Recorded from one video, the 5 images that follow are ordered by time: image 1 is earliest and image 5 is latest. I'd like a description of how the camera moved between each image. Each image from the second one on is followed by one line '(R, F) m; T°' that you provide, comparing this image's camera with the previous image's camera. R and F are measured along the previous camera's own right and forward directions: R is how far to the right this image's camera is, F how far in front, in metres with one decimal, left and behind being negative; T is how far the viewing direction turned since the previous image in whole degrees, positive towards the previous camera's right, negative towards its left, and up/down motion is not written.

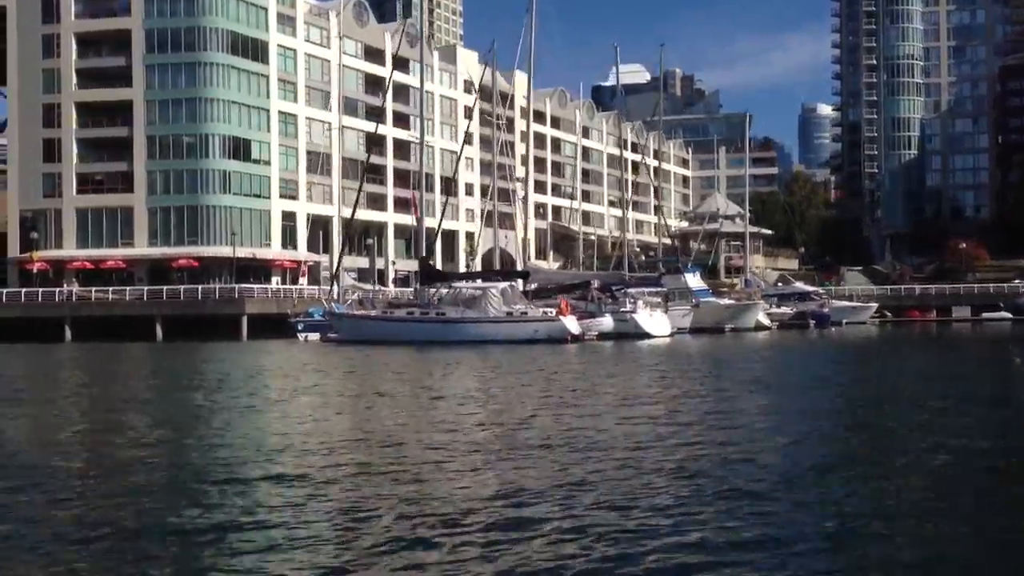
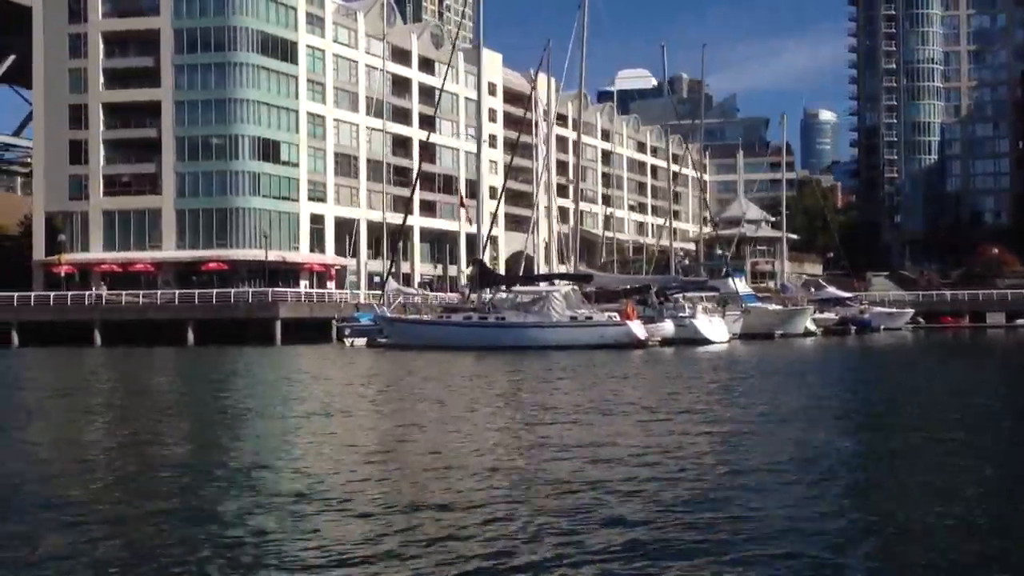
(-2.3, +1.4) m; 0°
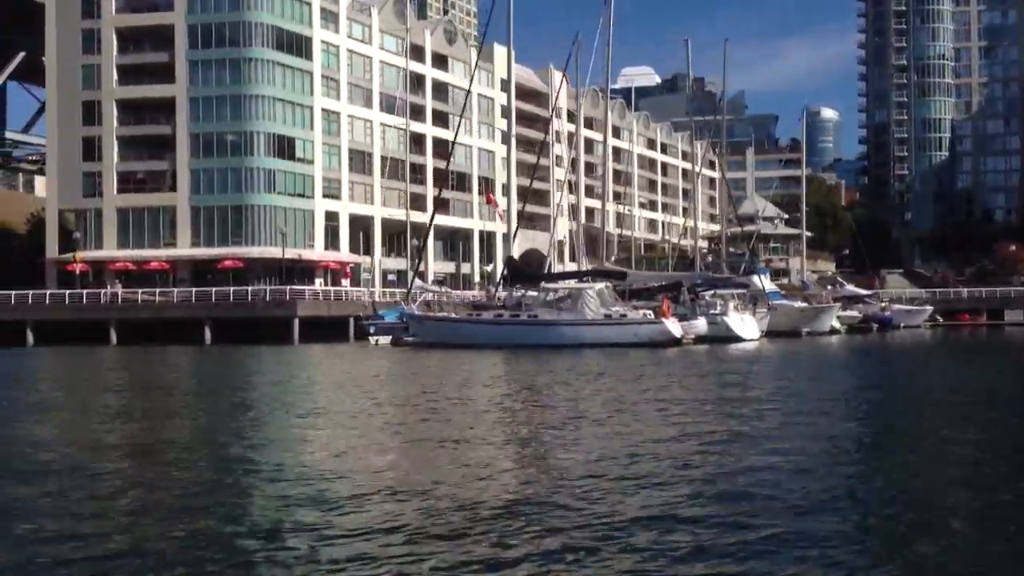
(-1.2, +0.8) m; 0°
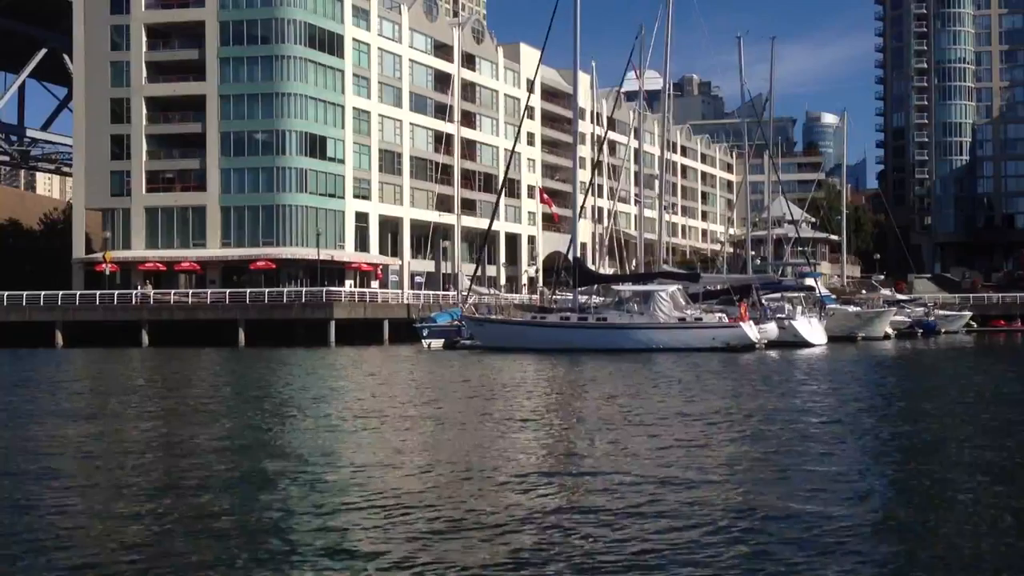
(-2.5, +1.5) m; 0°
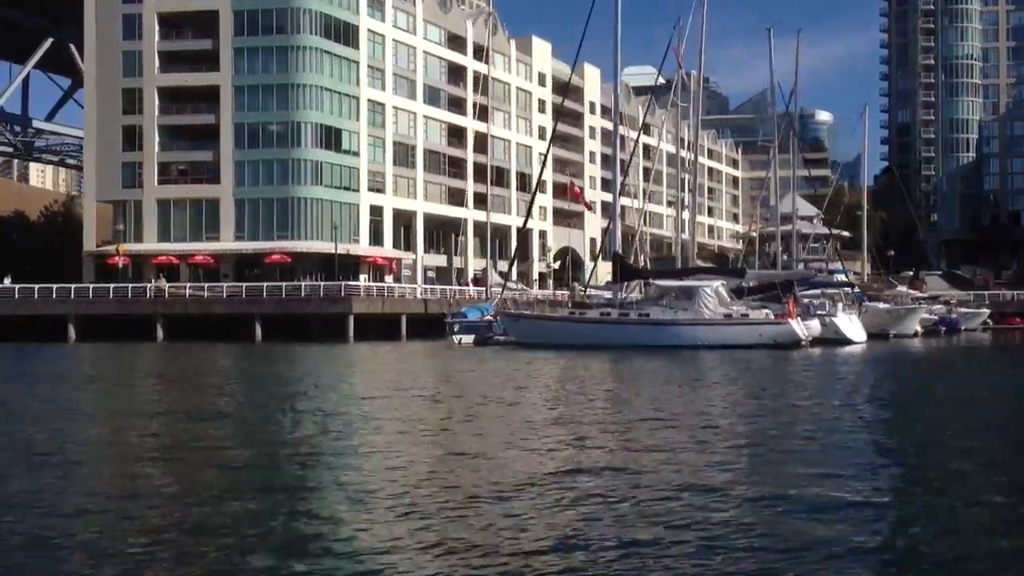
(-1.7, +1.0) m; 0°
